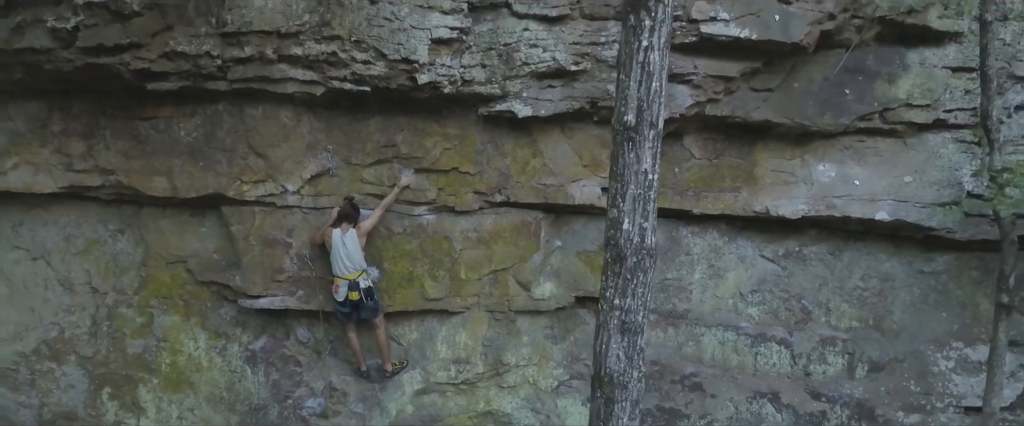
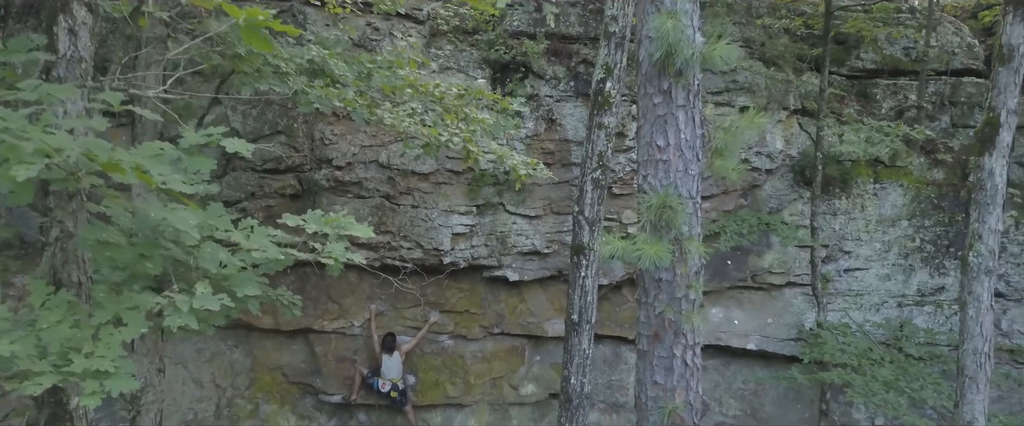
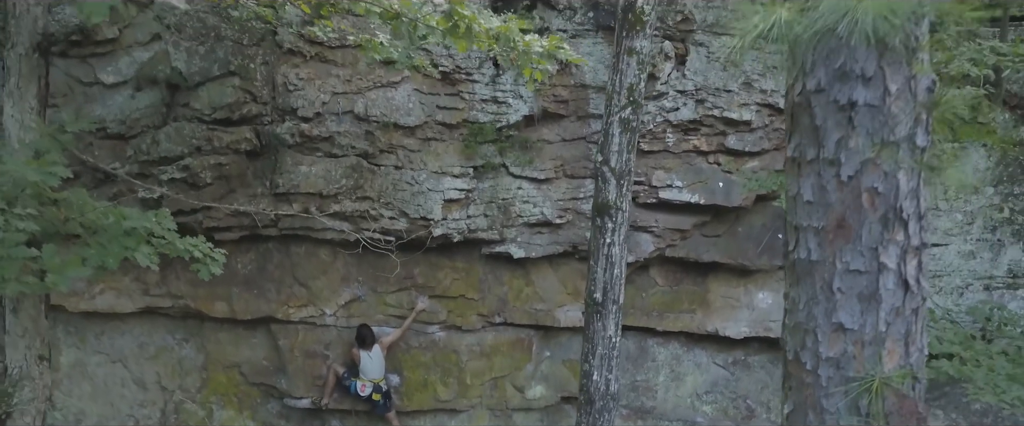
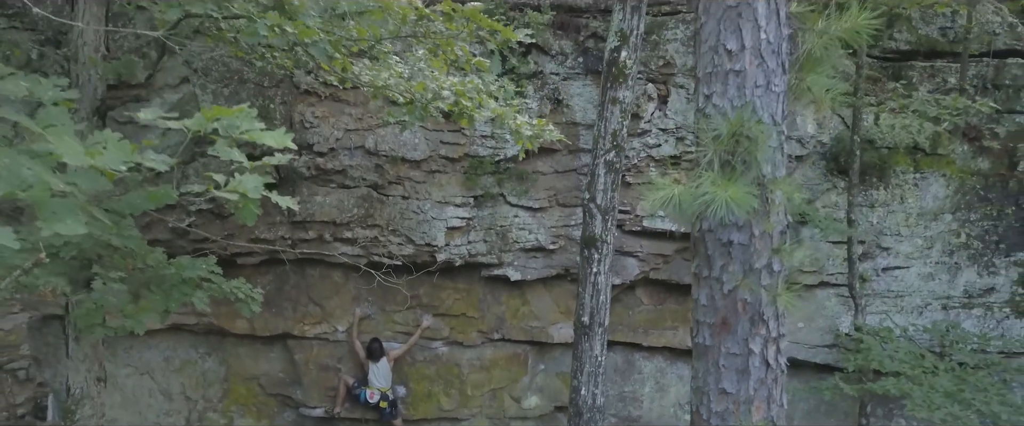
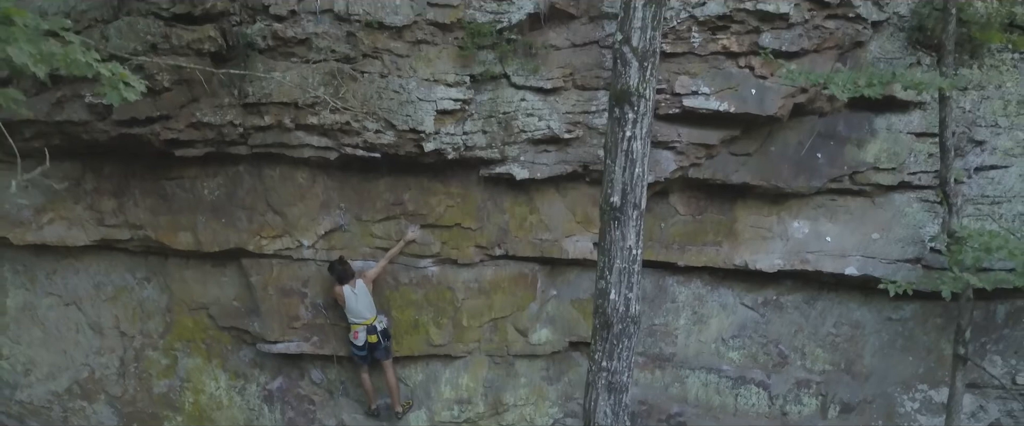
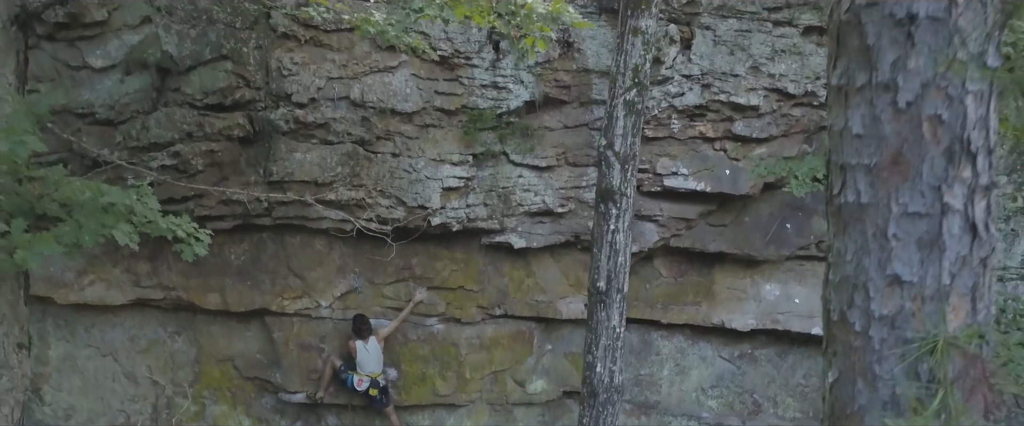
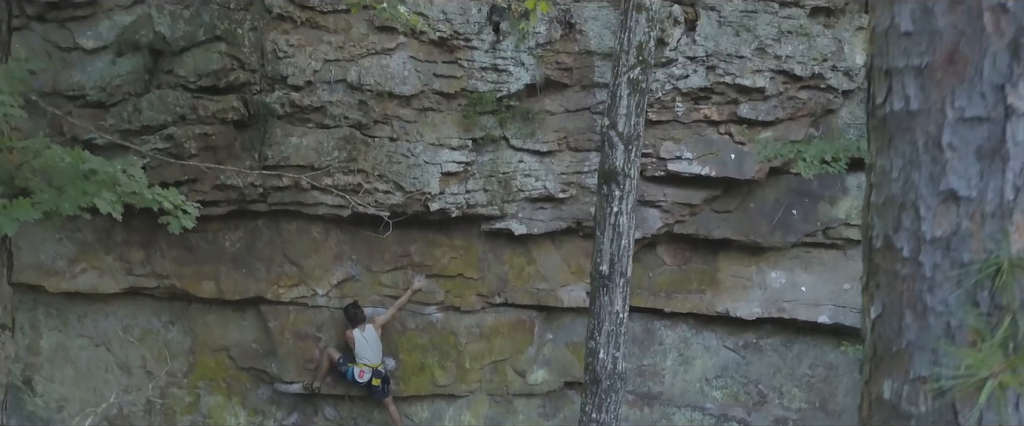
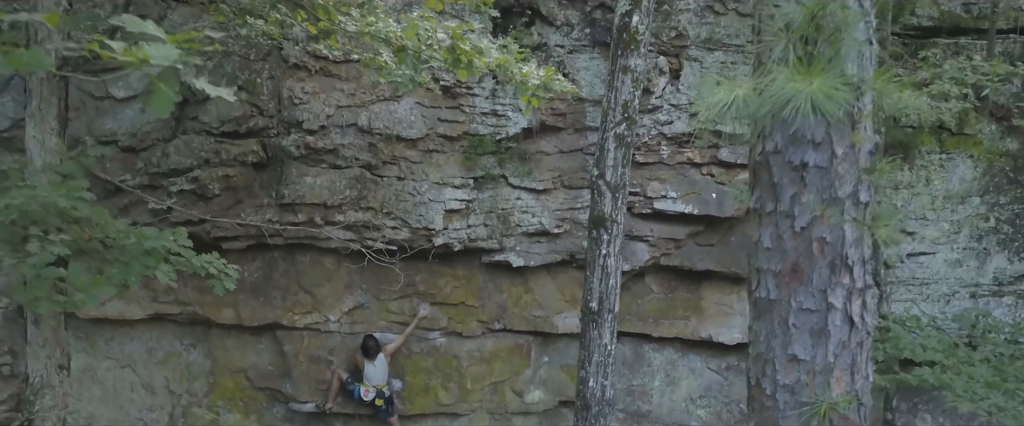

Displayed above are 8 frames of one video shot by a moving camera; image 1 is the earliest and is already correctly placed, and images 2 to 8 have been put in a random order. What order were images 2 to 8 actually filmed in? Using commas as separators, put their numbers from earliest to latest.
5, 7, 6, 3, 8, 4, 2
